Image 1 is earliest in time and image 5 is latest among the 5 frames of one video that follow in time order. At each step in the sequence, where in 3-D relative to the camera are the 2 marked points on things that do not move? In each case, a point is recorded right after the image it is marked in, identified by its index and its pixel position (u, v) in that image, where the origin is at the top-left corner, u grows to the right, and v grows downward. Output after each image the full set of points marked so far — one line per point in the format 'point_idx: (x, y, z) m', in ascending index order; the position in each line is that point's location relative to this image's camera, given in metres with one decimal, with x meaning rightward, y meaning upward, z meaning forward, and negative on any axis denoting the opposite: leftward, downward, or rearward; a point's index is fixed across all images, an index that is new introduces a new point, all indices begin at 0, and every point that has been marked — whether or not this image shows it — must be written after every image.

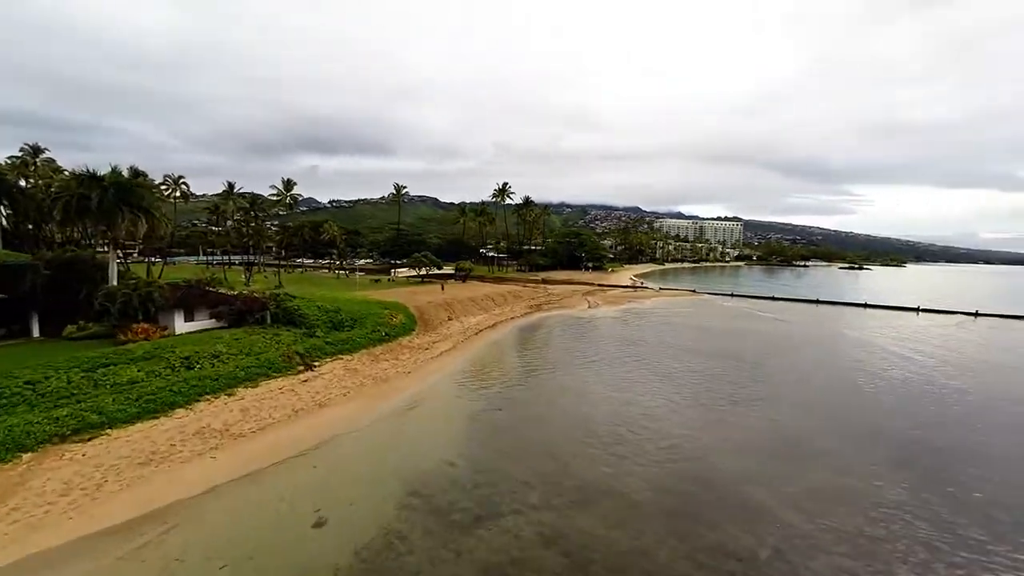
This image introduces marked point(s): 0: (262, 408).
0: (-11.0, -5.2, +18.7) m
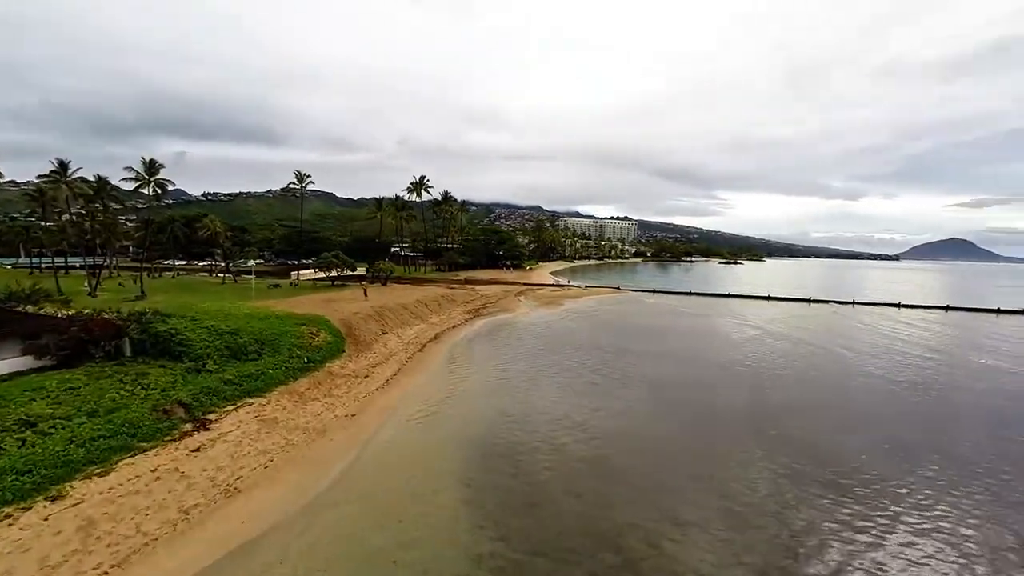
0: (-10.5, -5.9, +11.4) m
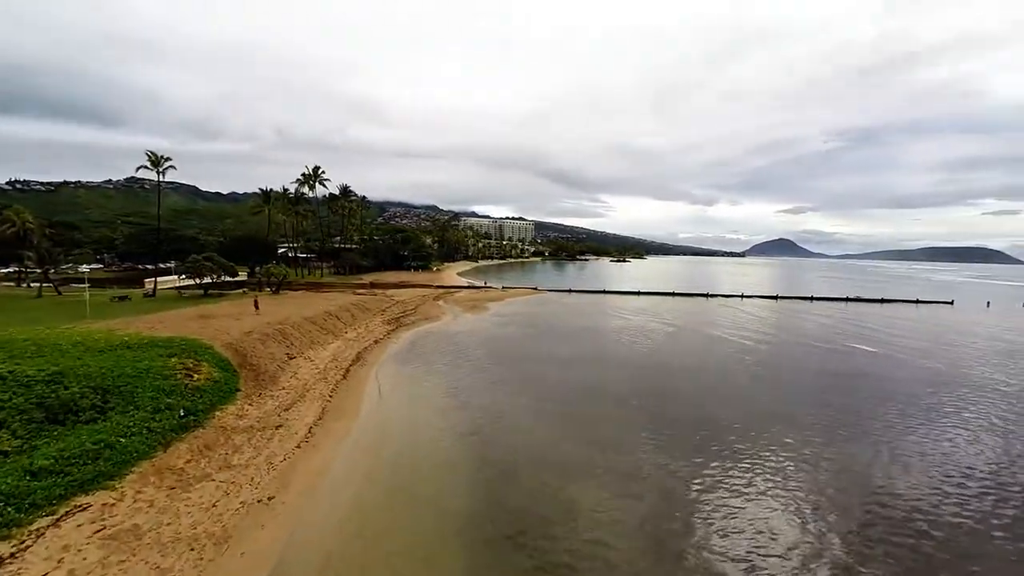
0: (-8.9, -6.6, +4.7) m
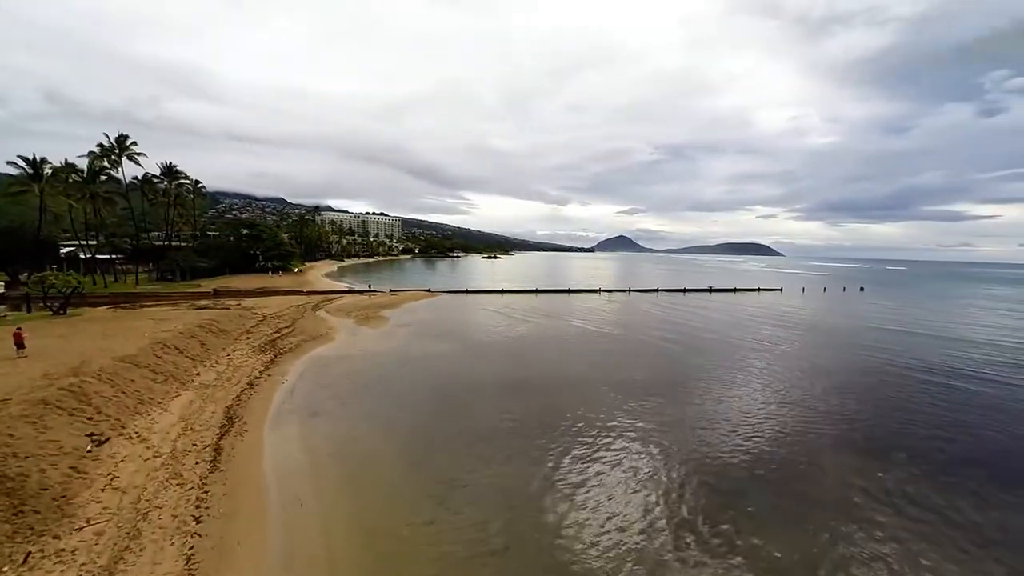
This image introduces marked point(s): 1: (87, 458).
0: (-3.3, -7.5, -4.1) m
1: (-13.7, -5.3, +13.5) m
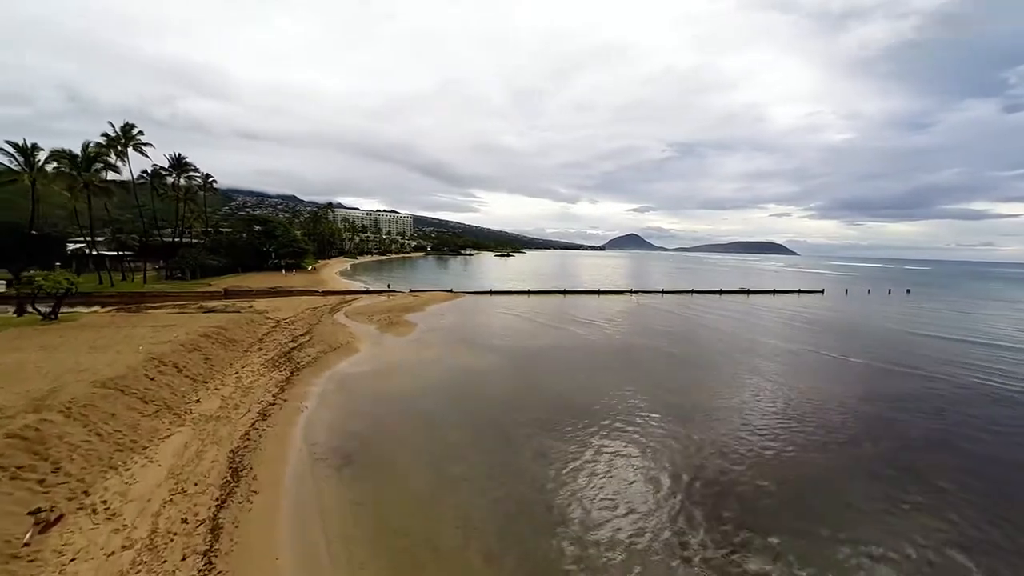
0: (-0.7, -8.0, -8.8) m
1: (-10.7, -5.7, +9.0) m
